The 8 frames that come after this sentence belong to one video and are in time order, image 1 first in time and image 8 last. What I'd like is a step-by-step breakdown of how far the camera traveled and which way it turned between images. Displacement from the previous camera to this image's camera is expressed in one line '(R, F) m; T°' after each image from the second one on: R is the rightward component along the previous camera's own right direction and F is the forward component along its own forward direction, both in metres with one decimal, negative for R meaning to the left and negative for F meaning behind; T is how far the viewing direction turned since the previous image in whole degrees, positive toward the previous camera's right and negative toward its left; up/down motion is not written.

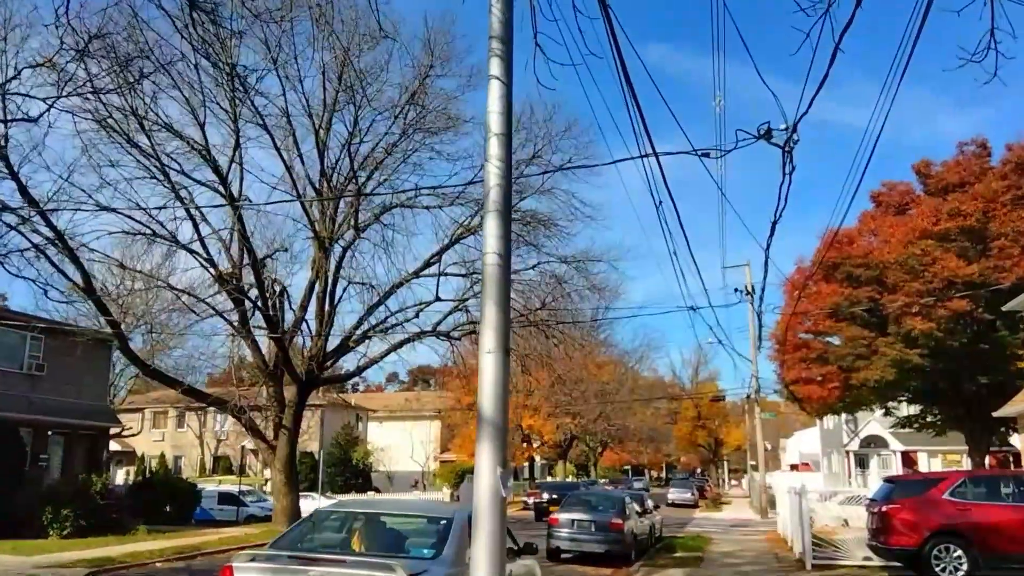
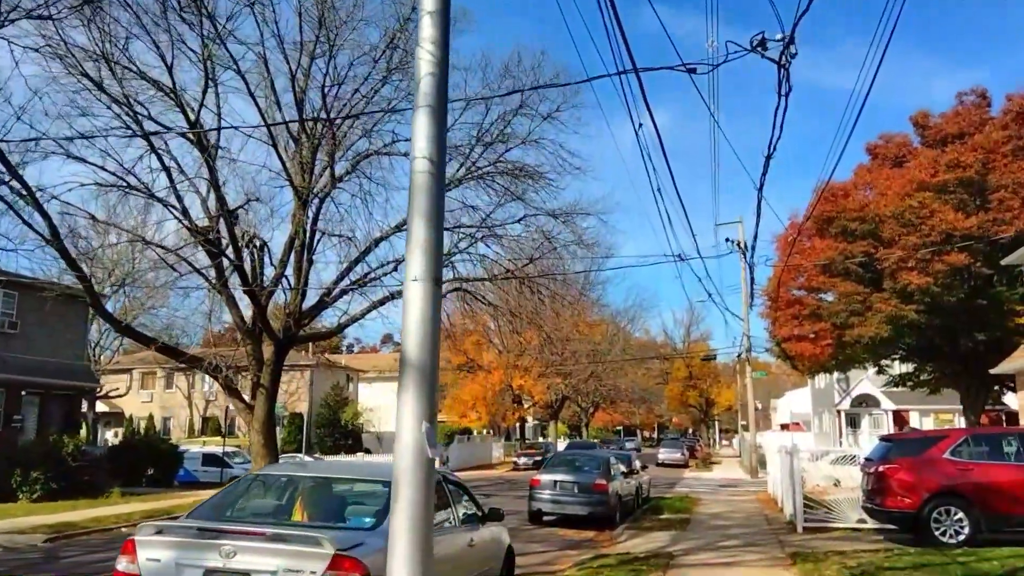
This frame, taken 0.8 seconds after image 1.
(+0.2, +0.7) m; 0°
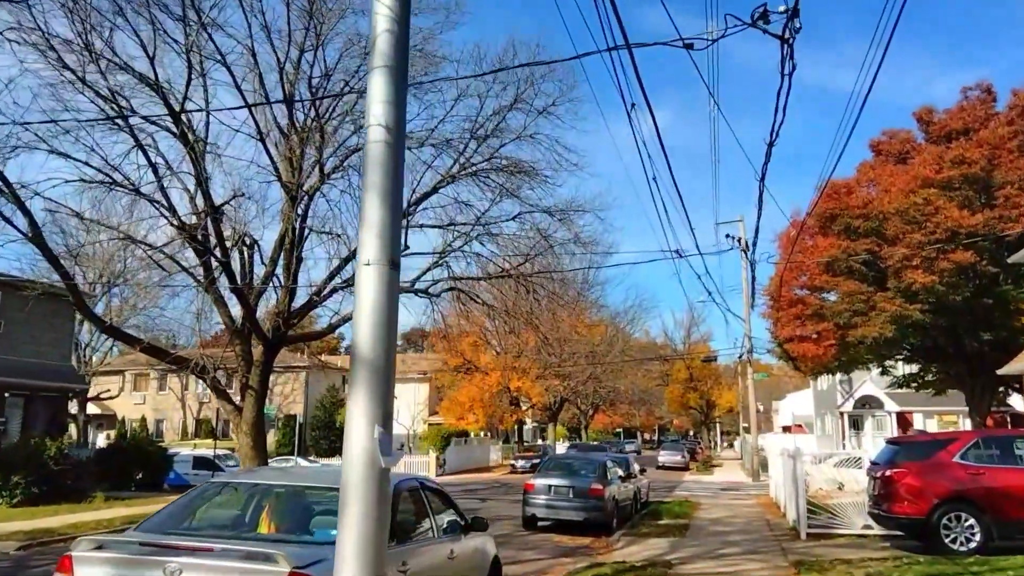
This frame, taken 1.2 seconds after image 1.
(+0.1, +0.5) m; 0°
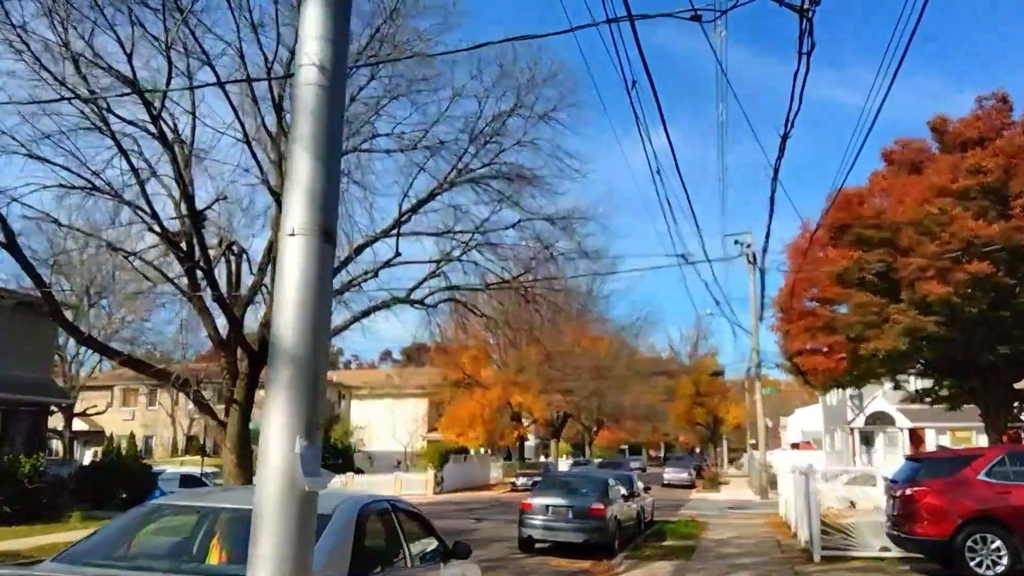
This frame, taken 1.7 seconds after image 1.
(+0.1, +0.7) m; 0°
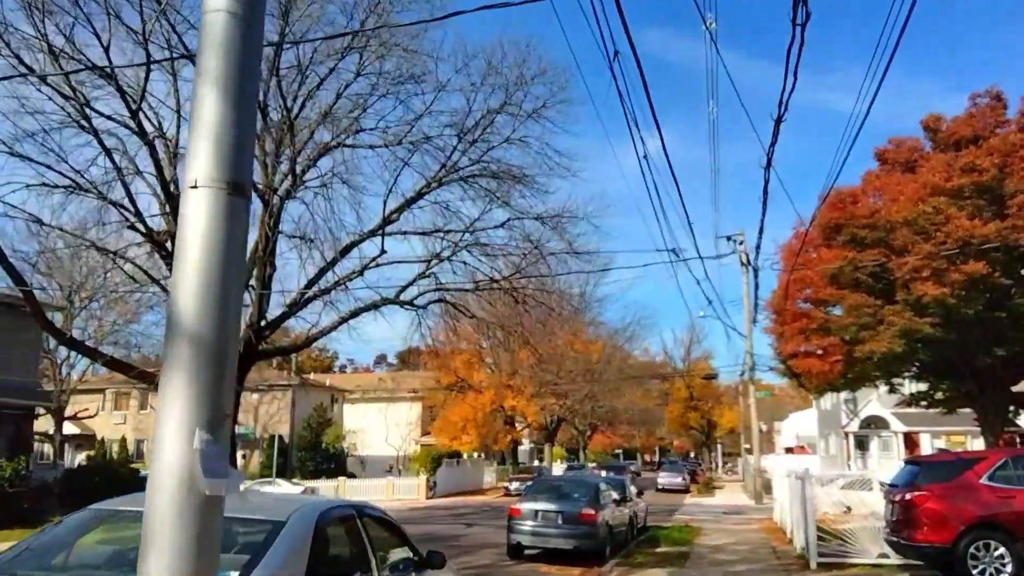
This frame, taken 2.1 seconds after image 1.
(+0.1, +0.3) m; 0°
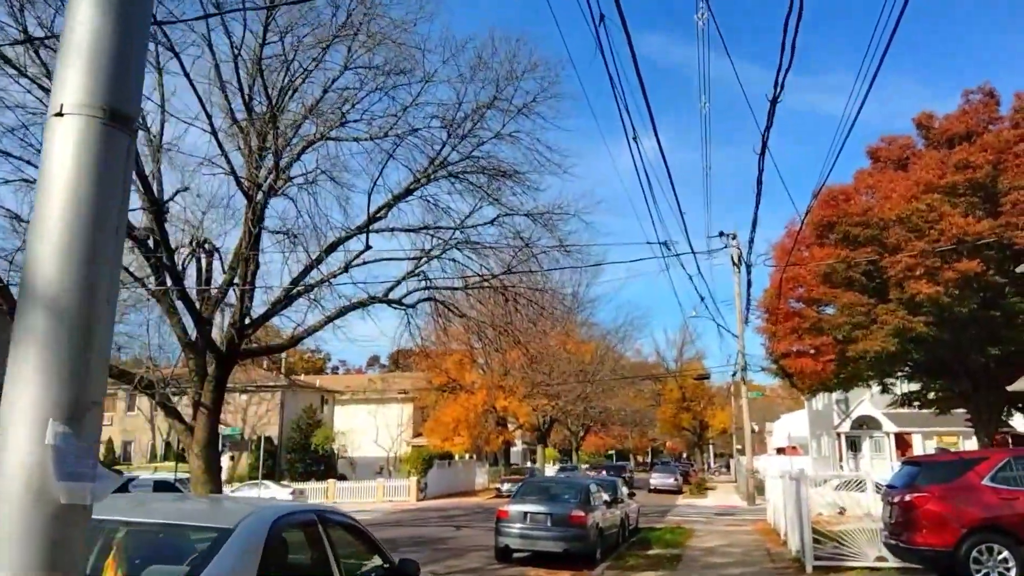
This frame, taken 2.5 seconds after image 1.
(0.0, +0.3) m; 0°
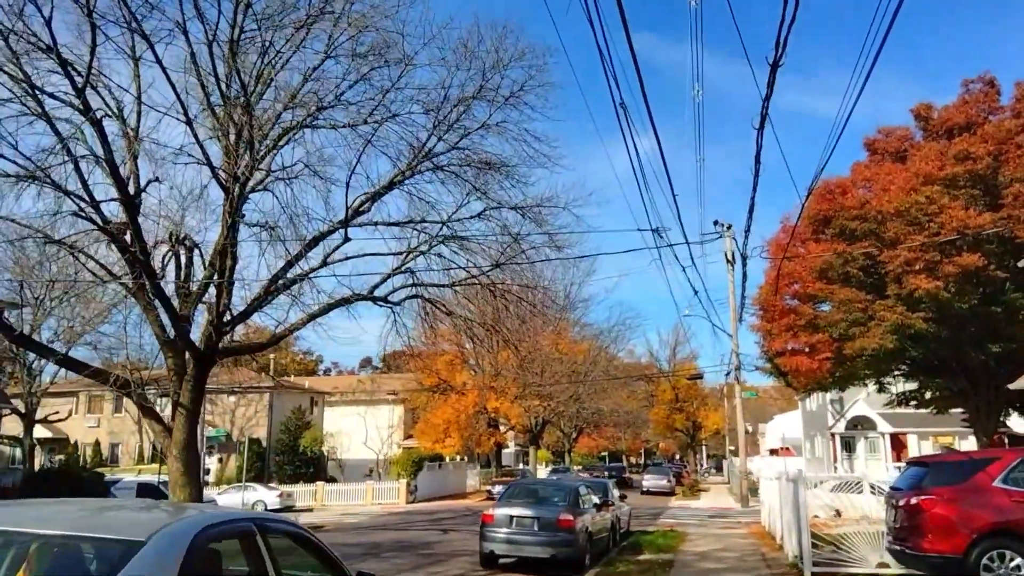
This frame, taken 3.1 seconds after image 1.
(+0.1, +0.5) m; 0°
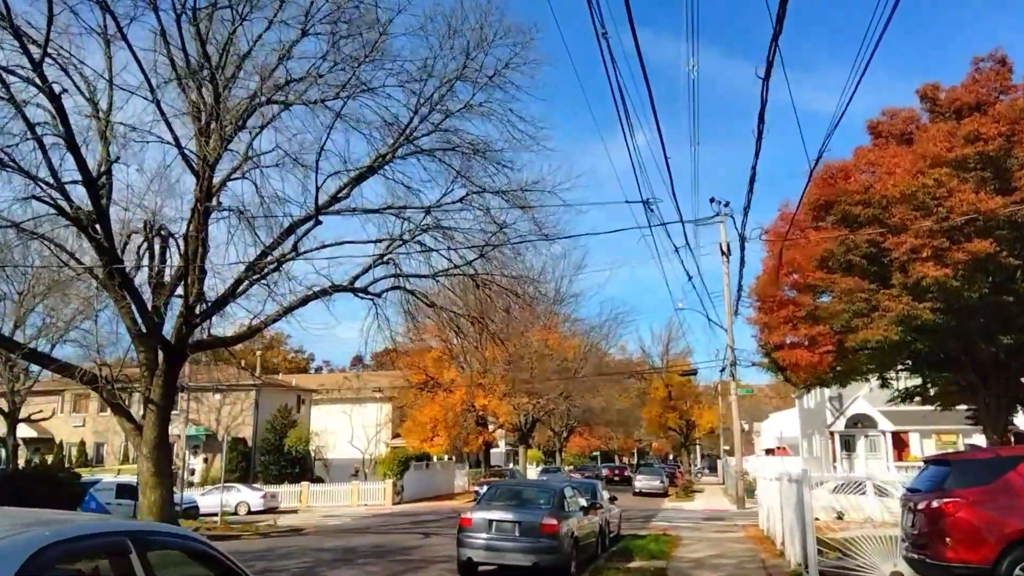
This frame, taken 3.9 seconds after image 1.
(+0.2, +0.9) m; 0°
